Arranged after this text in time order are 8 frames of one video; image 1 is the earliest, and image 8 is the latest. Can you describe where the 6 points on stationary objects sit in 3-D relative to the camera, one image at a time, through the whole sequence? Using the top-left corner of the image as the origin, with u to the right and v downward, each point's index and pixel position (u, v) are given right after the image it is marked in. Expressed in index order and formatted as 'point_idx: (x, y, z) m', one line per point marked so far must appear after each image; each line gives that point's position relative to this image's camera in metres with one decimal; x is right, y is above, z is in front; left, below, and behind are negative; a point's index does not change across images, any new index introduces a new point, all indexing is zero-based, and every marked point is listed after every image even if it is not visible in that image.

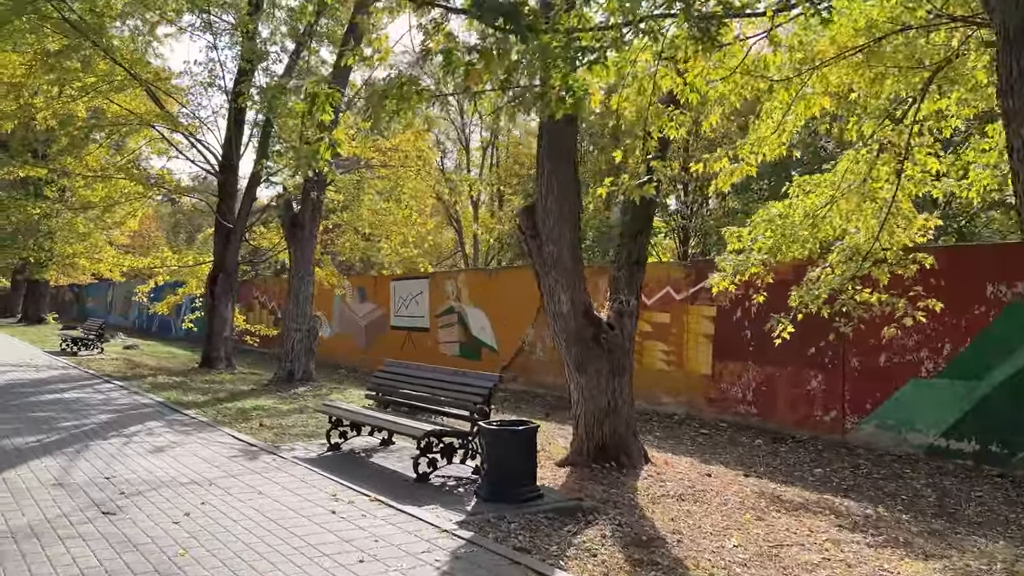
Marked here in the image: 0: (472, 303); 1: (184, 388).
0: (-0.8, -0.3, +14.9) m
1: (-4.6, -1.4, +11.2) m
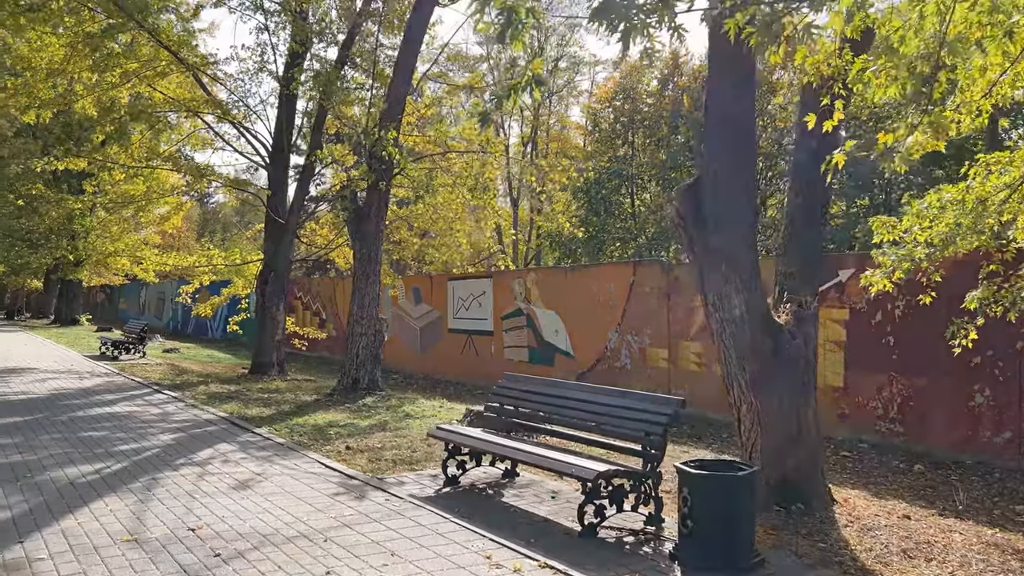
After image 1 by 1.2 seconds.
0: (+0.5, -0.3, +13.7) m
1: (-3.4, -1.4, +10.1) m
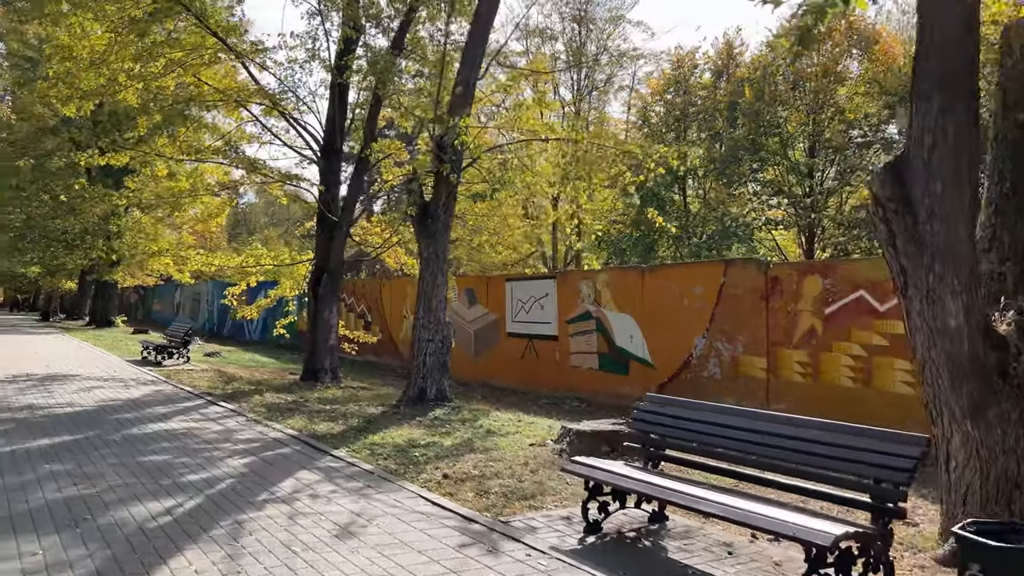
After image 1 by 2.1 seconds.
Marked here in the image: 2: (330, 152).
0: (+1.6, -0.3, +12.7) m
1: (-2.4, -1.4, +9.2) m
2: (-3.2, +2.4, +13.9) m
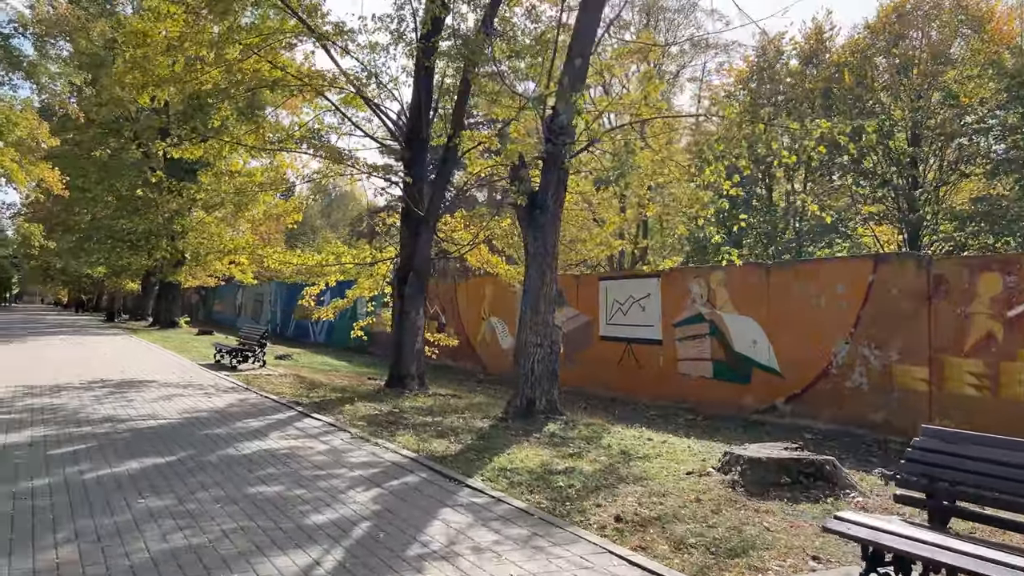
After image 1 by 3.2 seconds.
0: (+3.1, -0.3, +11.4) m
1: (-1.1, -1.4, +8.2) m
2: (-1.6, +2.4, +13.0) m
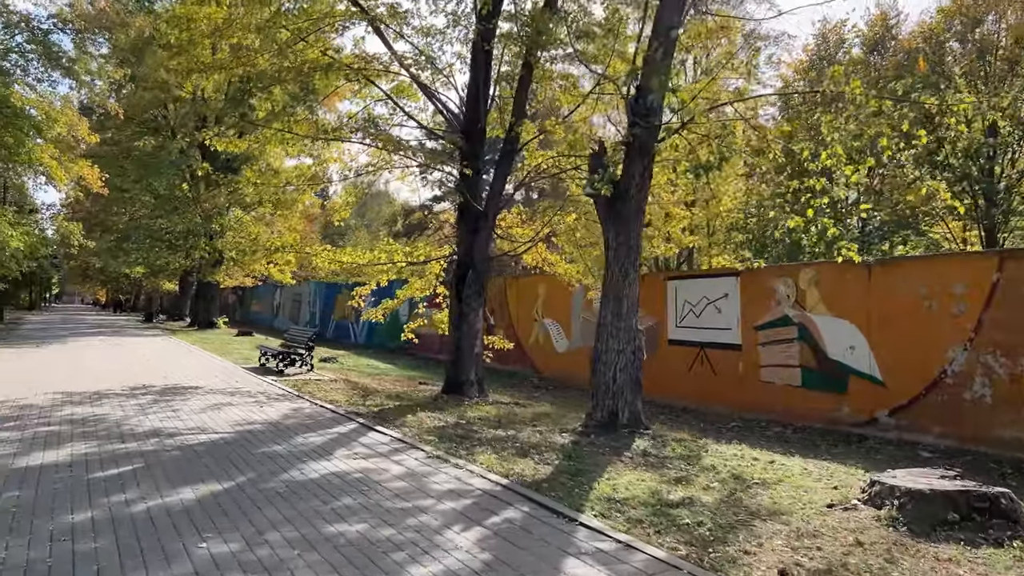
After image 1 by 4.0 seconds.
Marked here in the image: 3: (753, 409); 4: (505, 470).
0: (+4.0, -0.3, +10.4) m
1: (-0.3, -1.4, +7.4) m
2: (-0.6, +2.4, +12.1) m
3: (+3.4, -1.7, +11.3) m
4: (-0.1, -1.4, +6.1) m
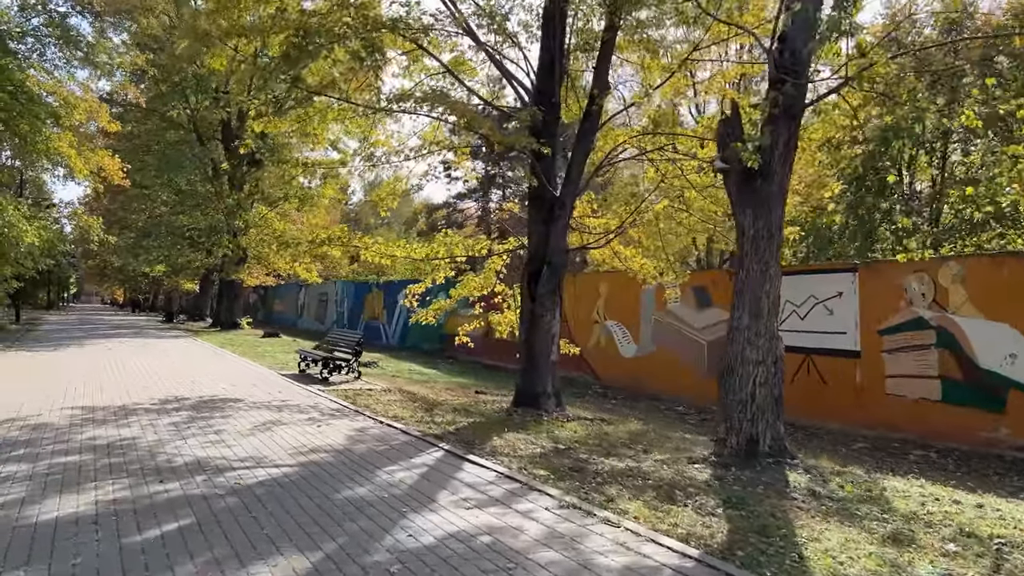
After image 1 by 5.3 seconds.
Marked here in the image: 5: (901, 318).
0: (+5.1, -0.3, +8.8) m
1: (+0.7, -1.4, +5.8) m
2: (+0.4, +2.4, +10.6) m
3: (+4.4, -1.7, +9.8) m
4: (+0.9, -1.3, +4.5) m
5: (+4.7, -0.4, +9.6) m
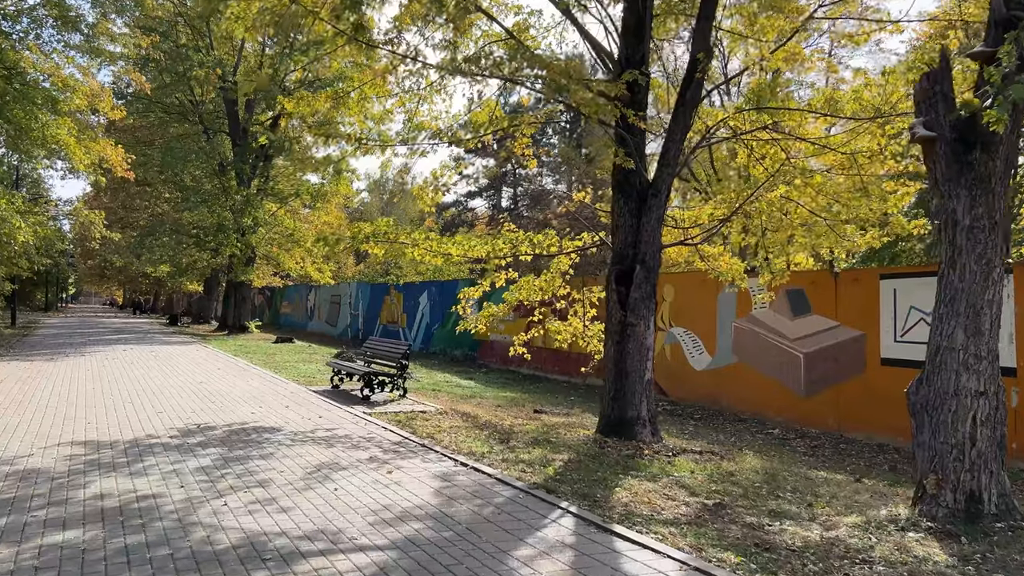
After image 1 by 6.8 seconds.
0: (+6.0, -0.3, +7.1) m
1: (+1.6, -1.5, +4.2) m
2: (+1.4, +2.4, +8.9) m
3: (+5.4, -1.7, +8.1) m
4: (+1.8, -1.4, +2.9) m
5: (+5.6, -0.4, +7.9) m
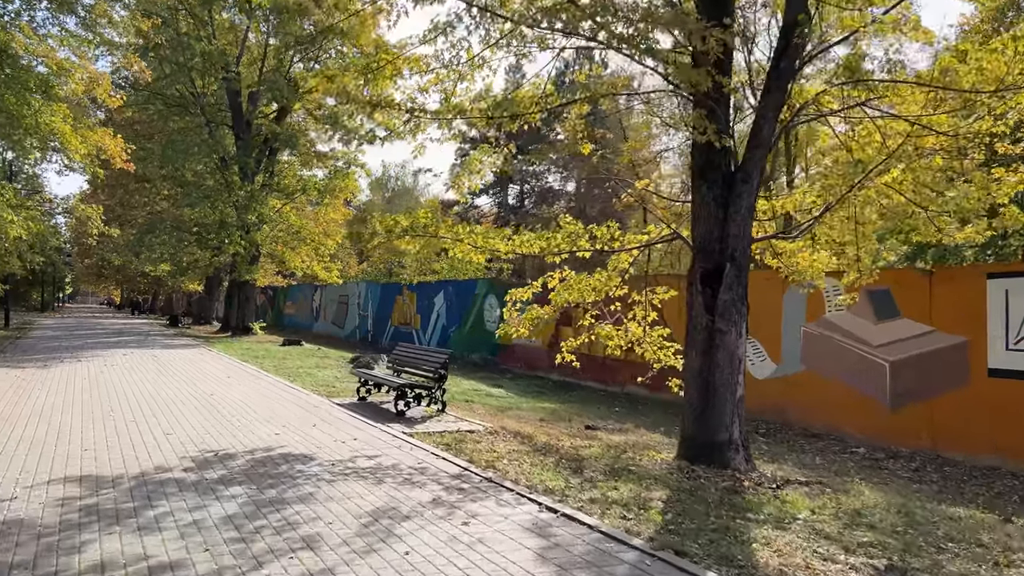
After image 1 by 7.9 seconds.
0: (+6.6, -0.3, +5.9) m
1: (+2.3, -1.5, +2.9) m
2: (+2.0, +2.3, +7.7) m
3: (+6.0, -1.7, +6.9) m
4: (+2.4, -1.4, +1.7) m
5: (+6.2, -0.4, +6.7) m
